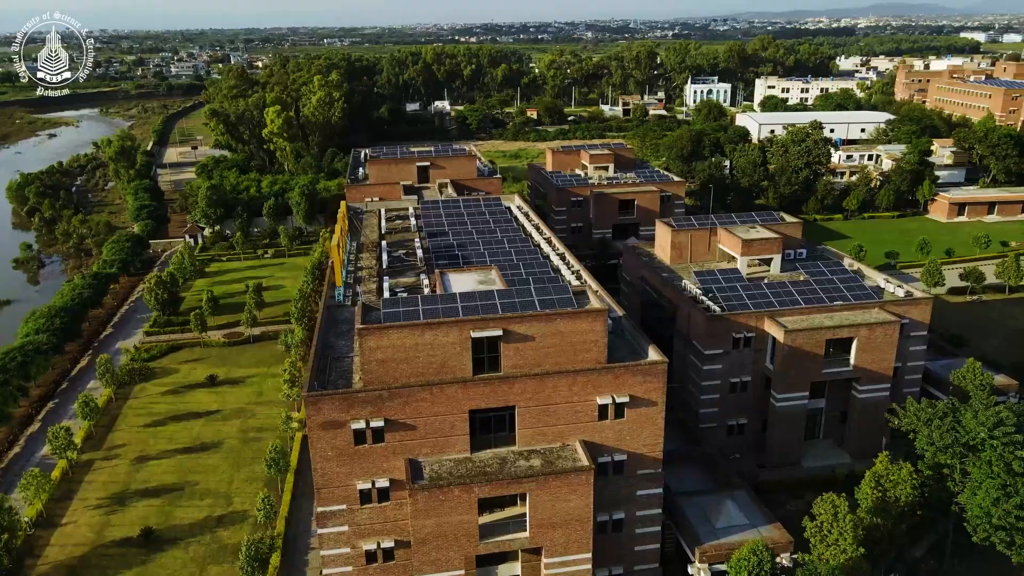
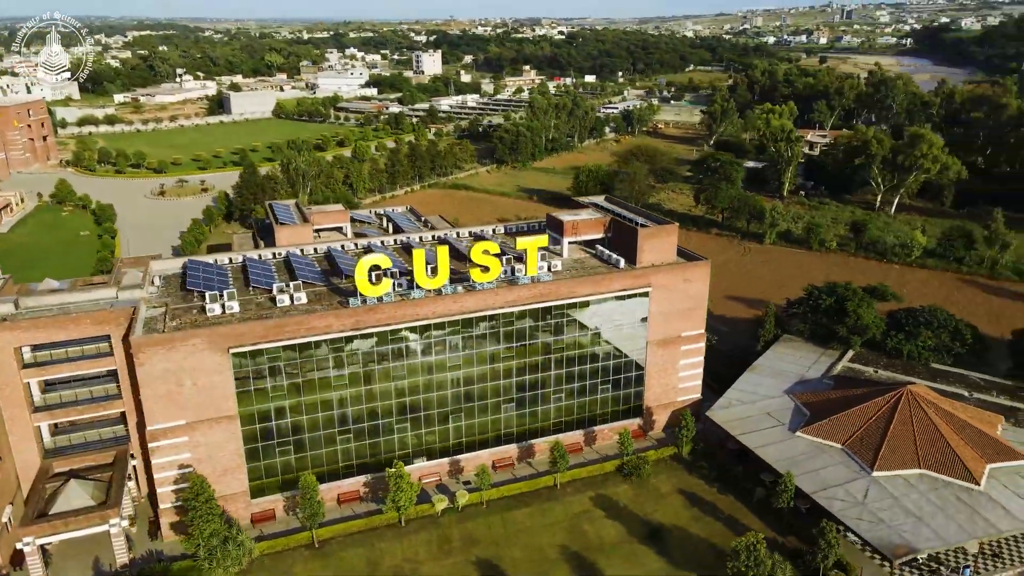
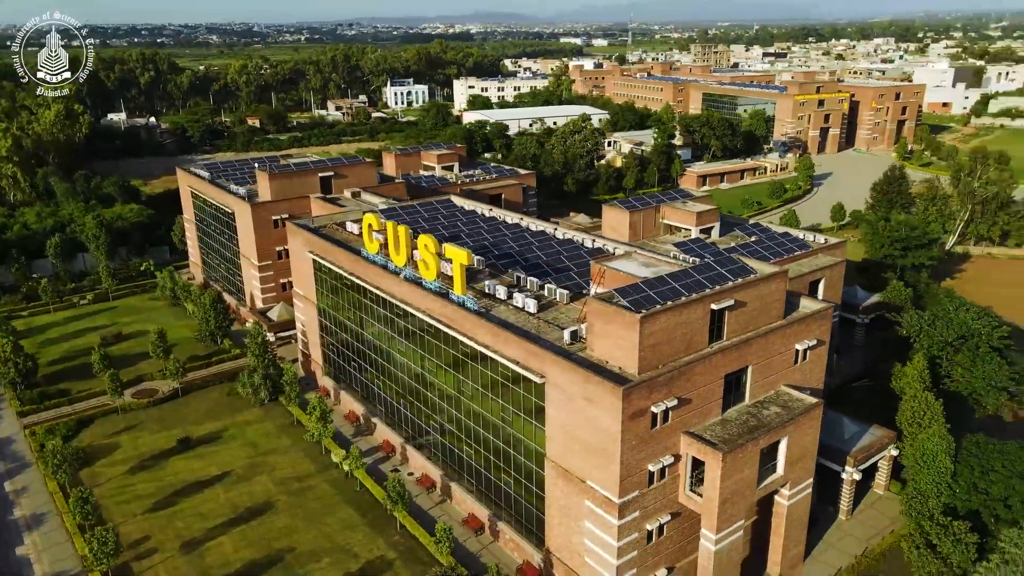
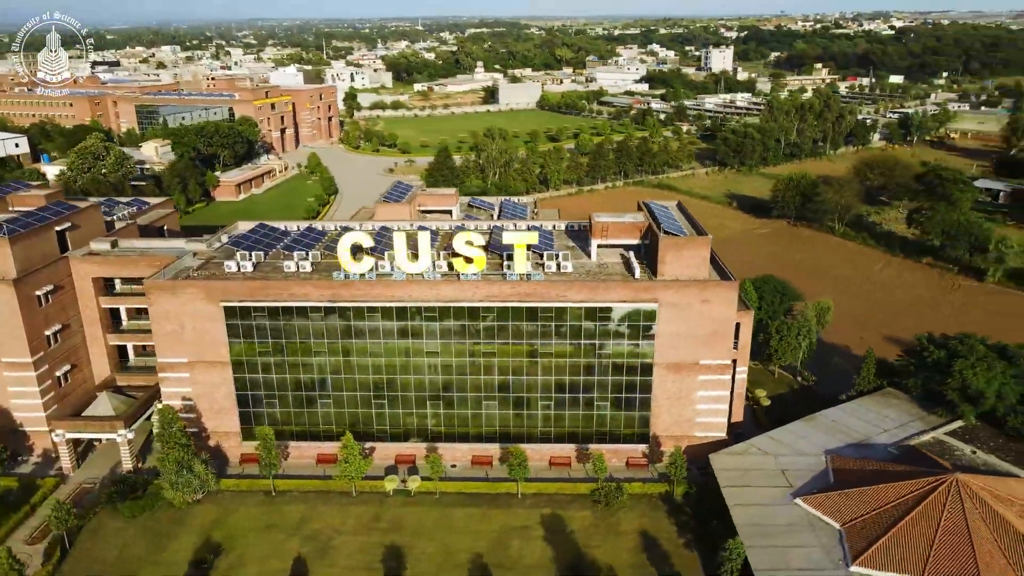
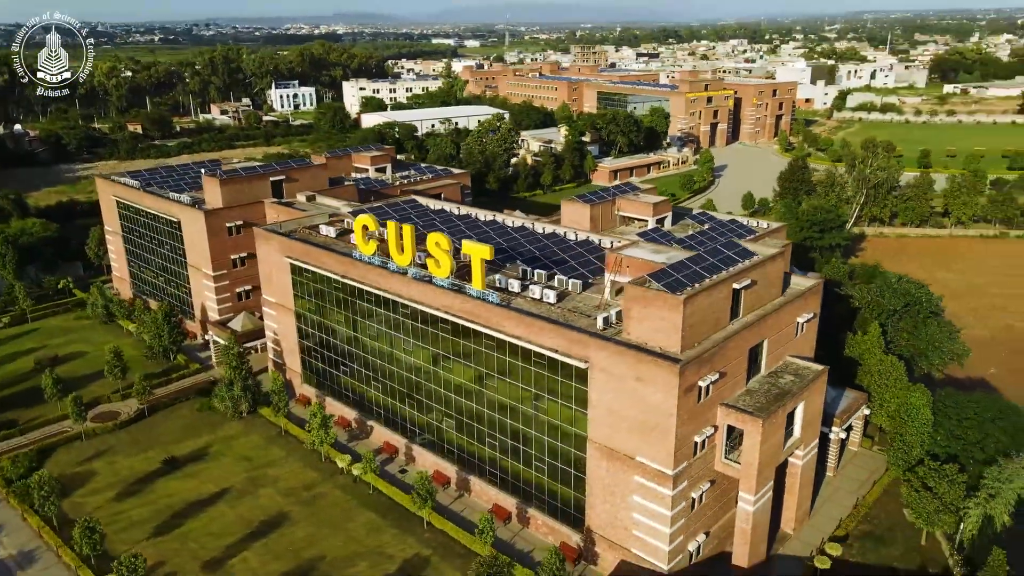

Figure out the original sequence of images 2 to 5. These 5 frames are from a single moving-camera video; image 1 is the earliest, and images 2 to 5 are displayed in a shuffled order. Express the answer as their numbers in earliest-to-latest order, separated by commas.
3, 5, 4, 2
